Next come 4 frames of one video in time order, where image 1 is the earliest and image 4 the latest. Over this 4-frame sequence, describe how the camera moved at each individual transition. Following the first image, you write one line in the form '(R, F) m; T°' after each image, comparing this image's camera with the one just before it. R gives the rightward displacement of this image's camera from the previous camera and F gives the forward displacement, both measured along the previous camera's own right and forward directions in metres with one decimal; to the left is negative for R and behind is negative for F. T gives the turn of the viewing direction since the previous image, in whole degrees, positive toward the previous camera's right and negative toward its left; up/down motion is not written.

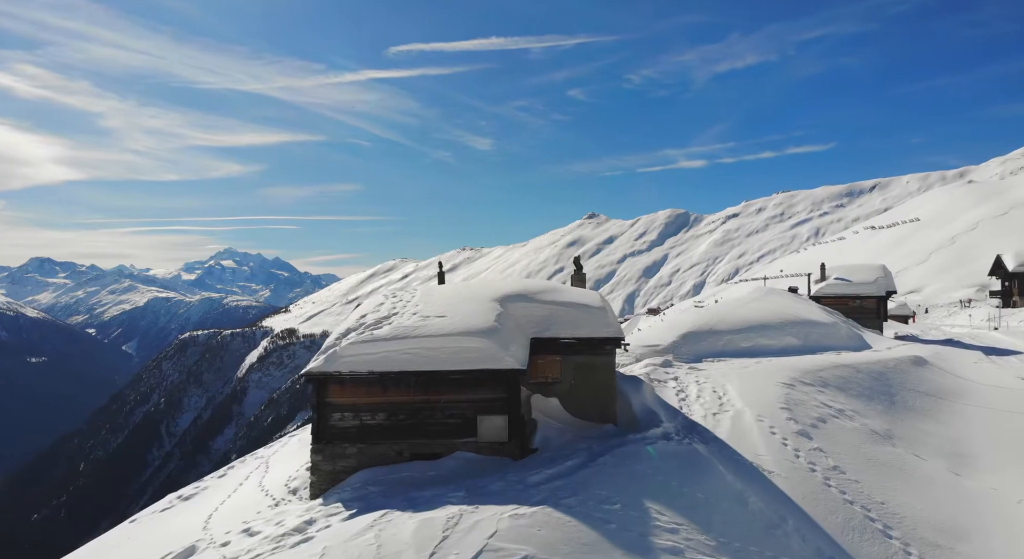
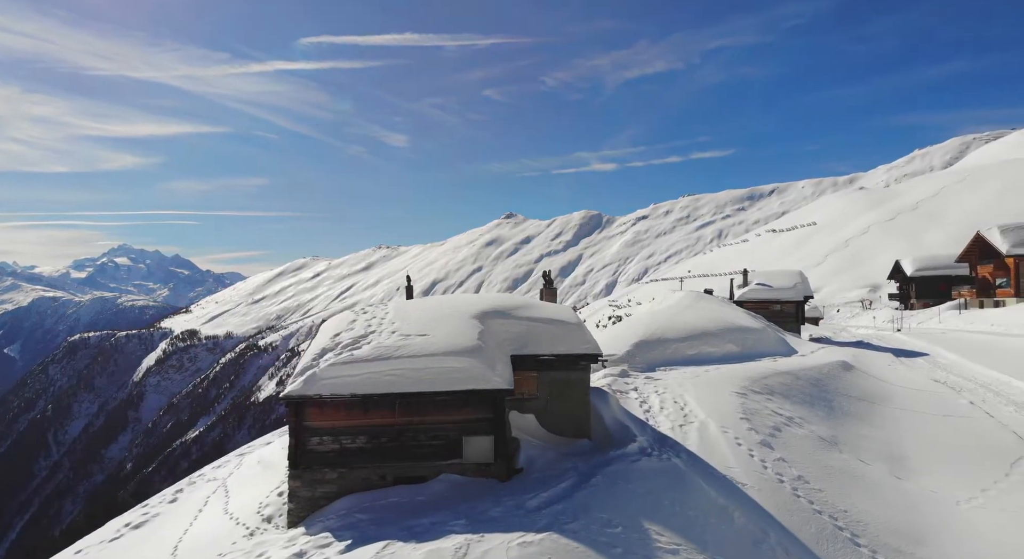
(-1.1, +0.1) m; +6°
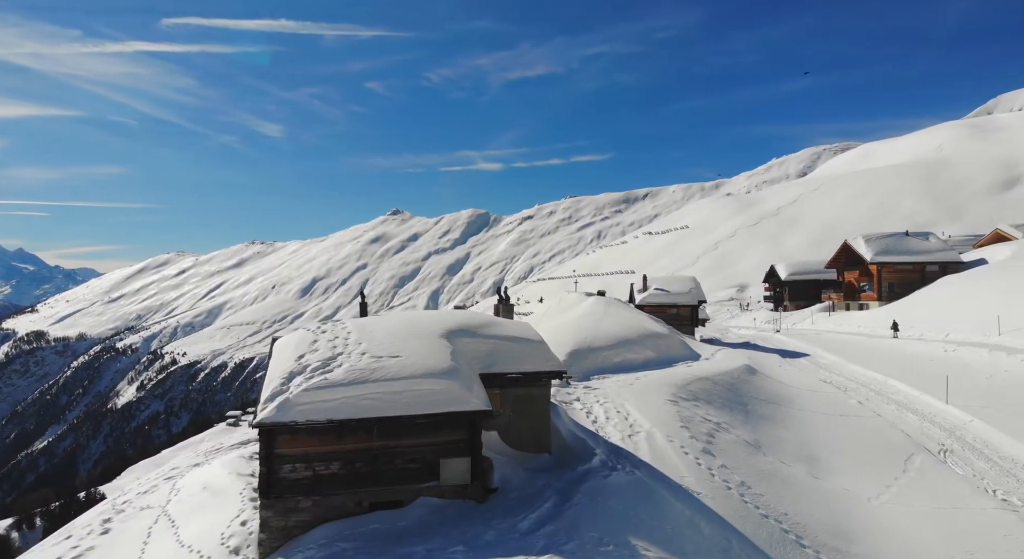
(-1.5, -0.1) m; +9°
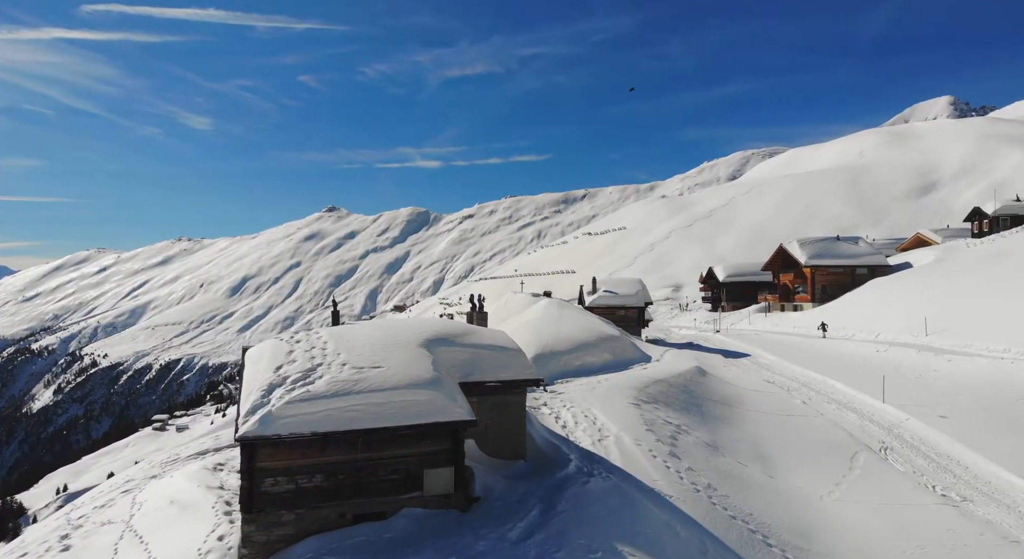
(-0.7, -0.1) m; +5°
